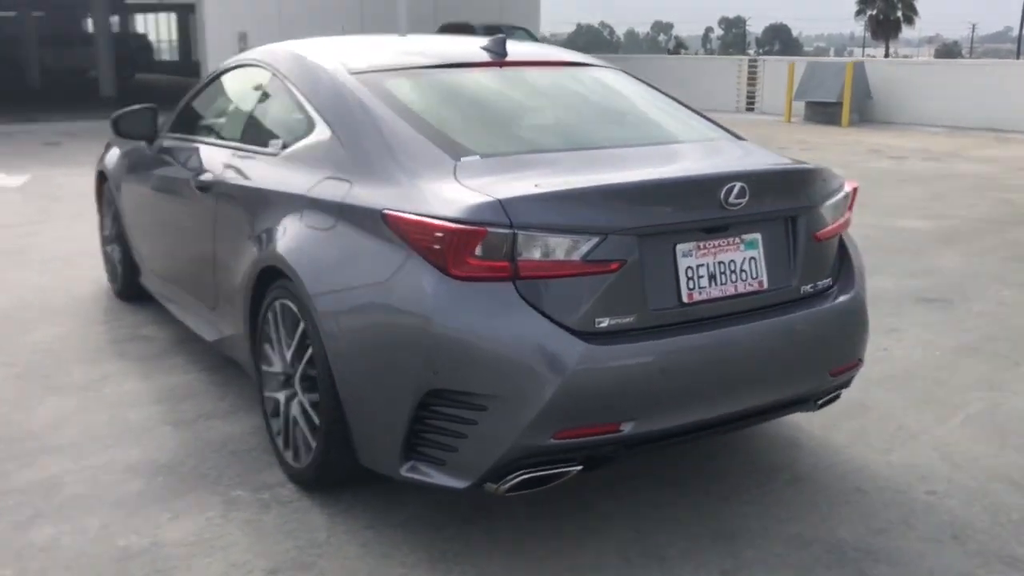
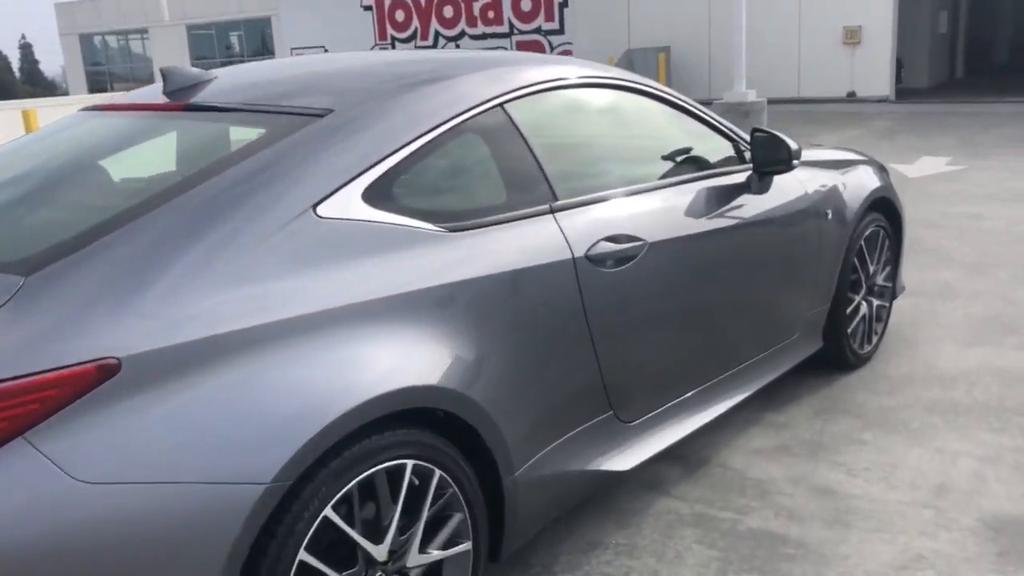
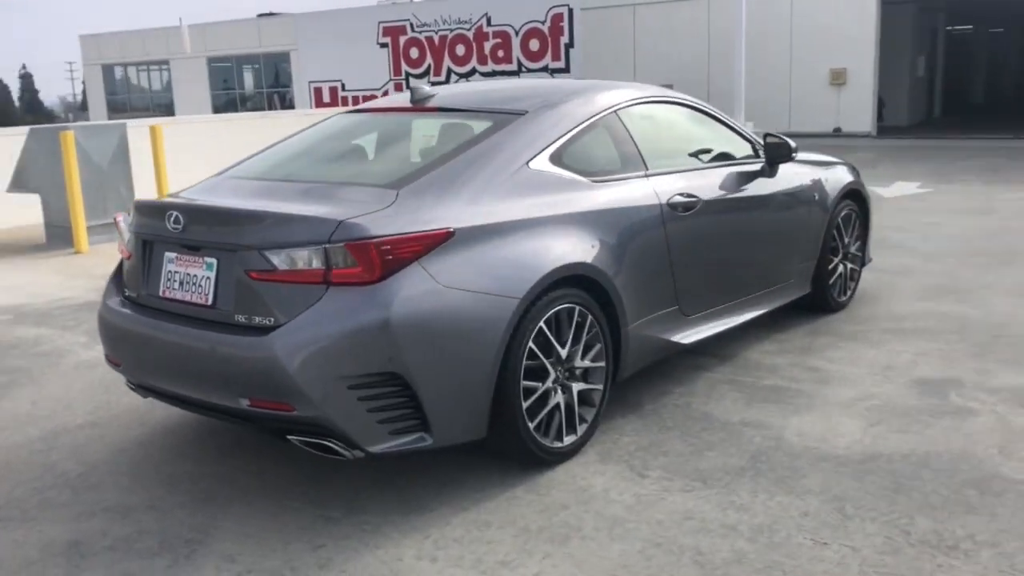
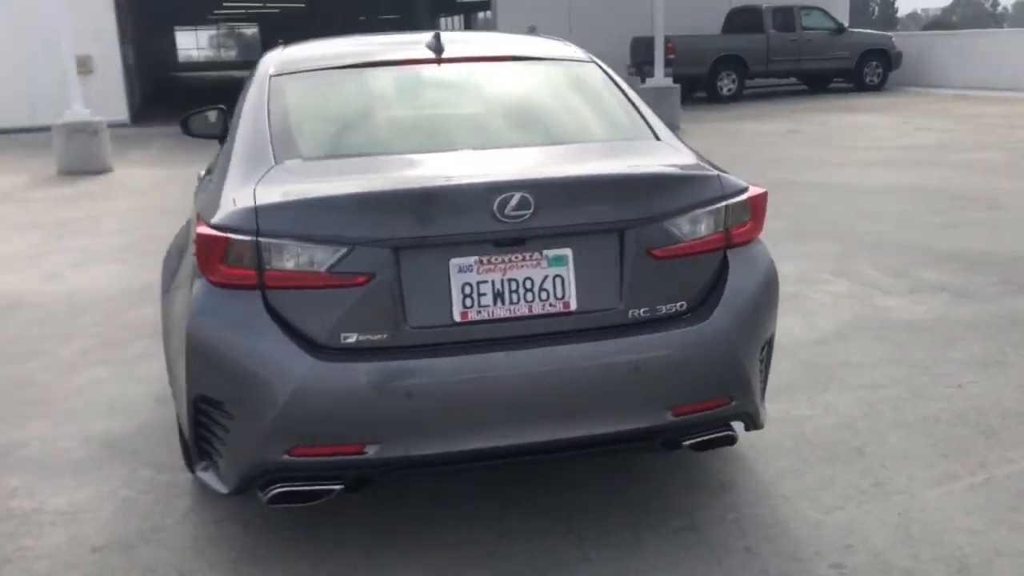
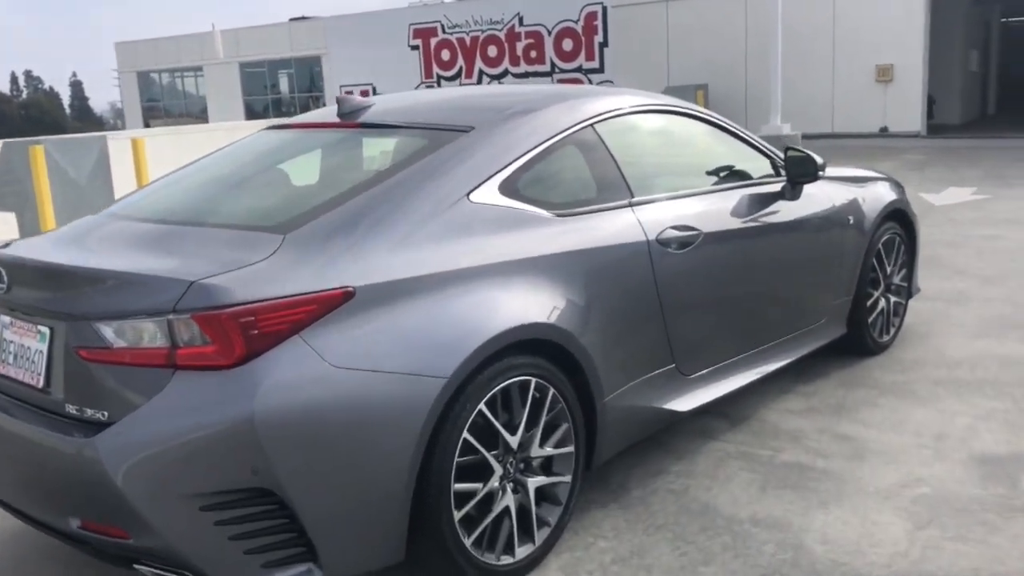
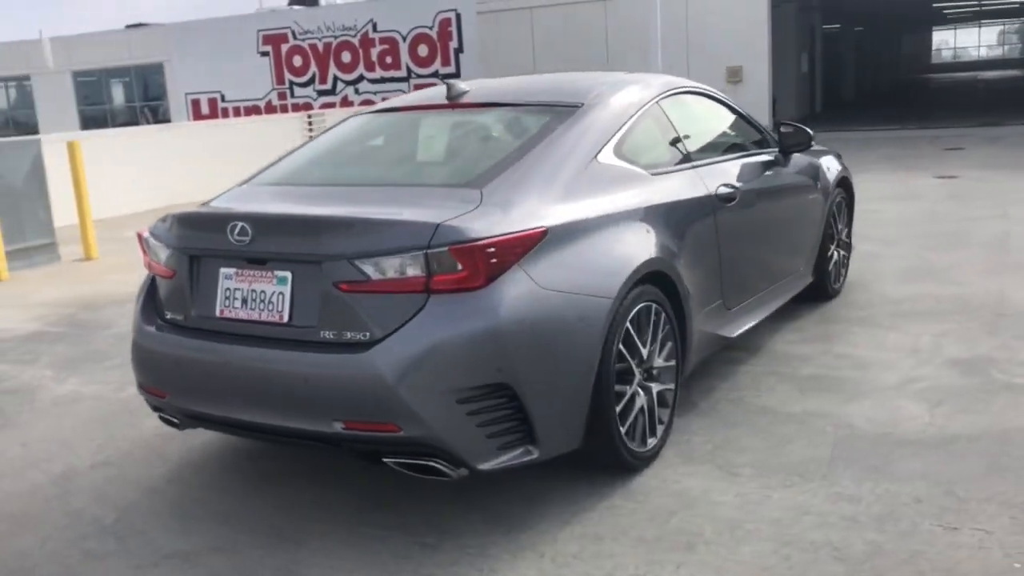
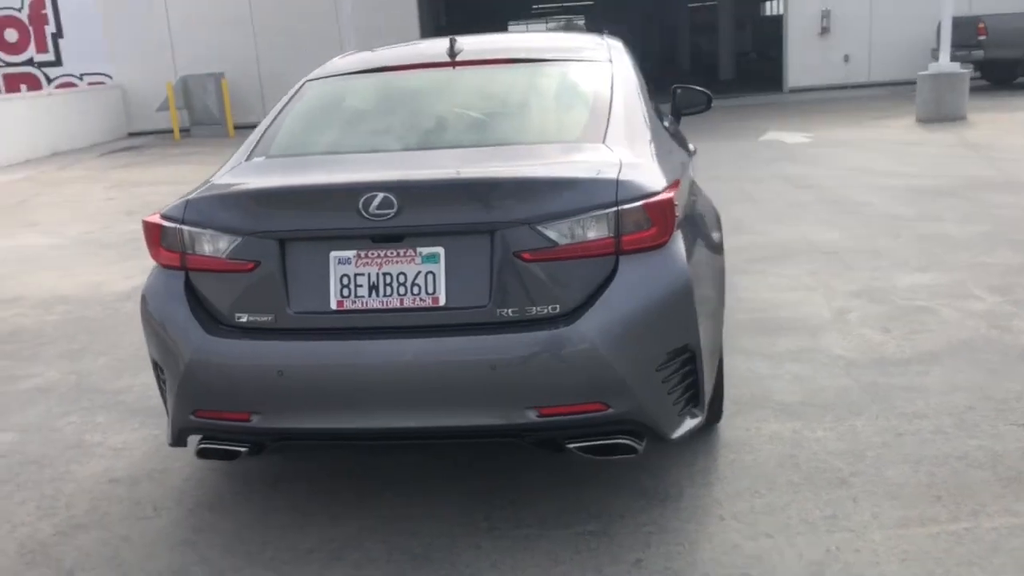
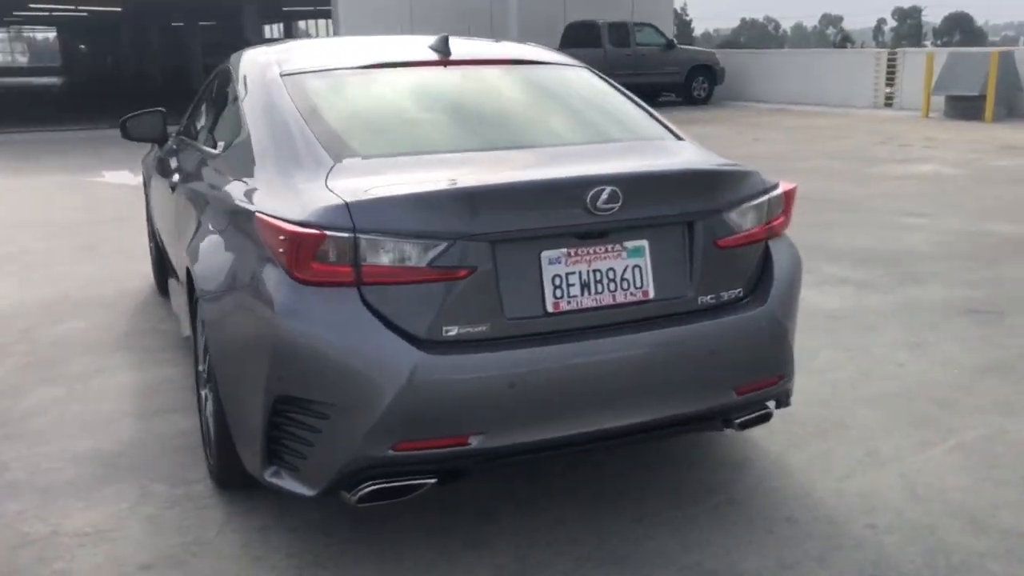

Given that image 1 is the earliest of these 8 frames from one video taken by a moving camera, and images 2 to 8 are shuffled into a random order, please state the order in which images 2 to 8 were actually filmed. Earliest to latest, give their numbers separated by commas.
8, 4, 7, 6, 3, 5, 2
